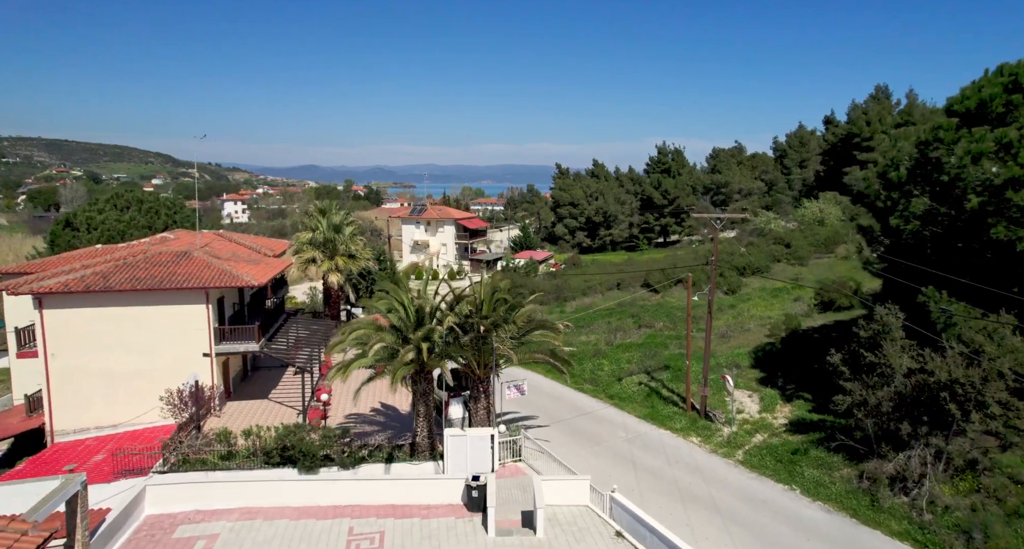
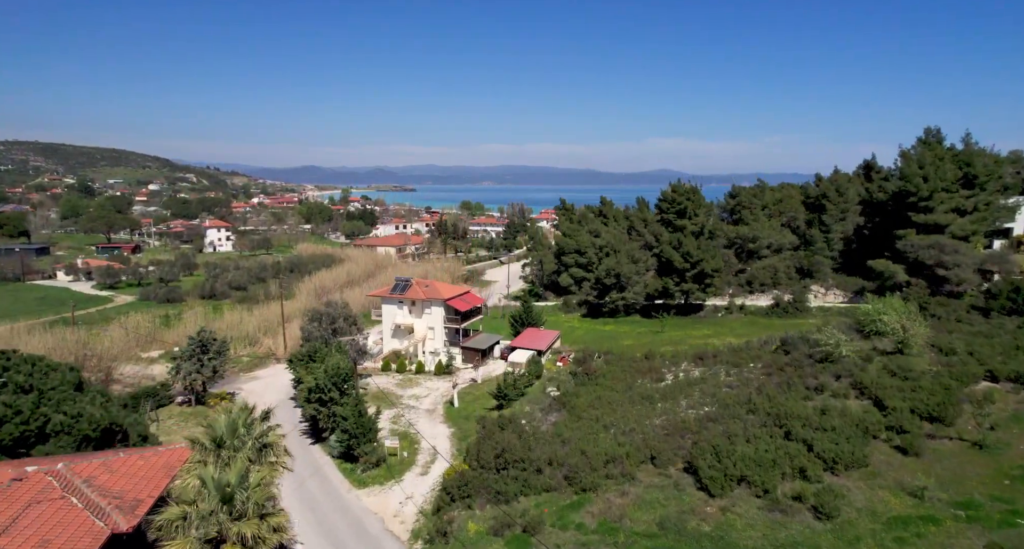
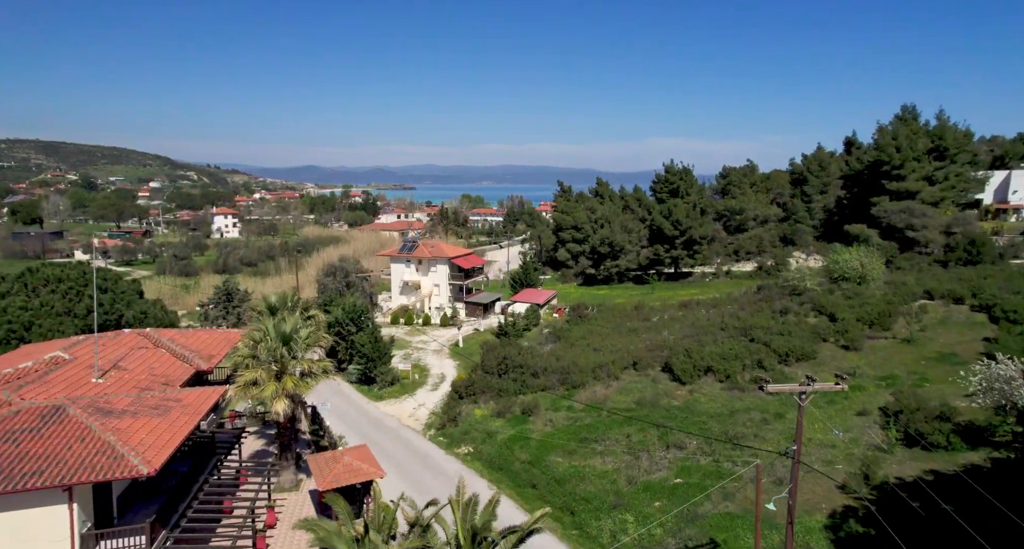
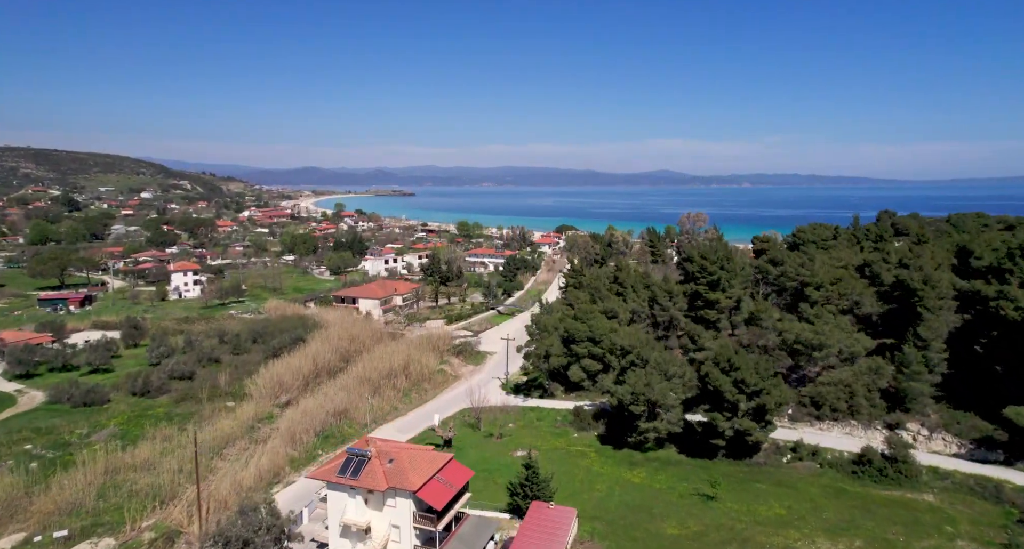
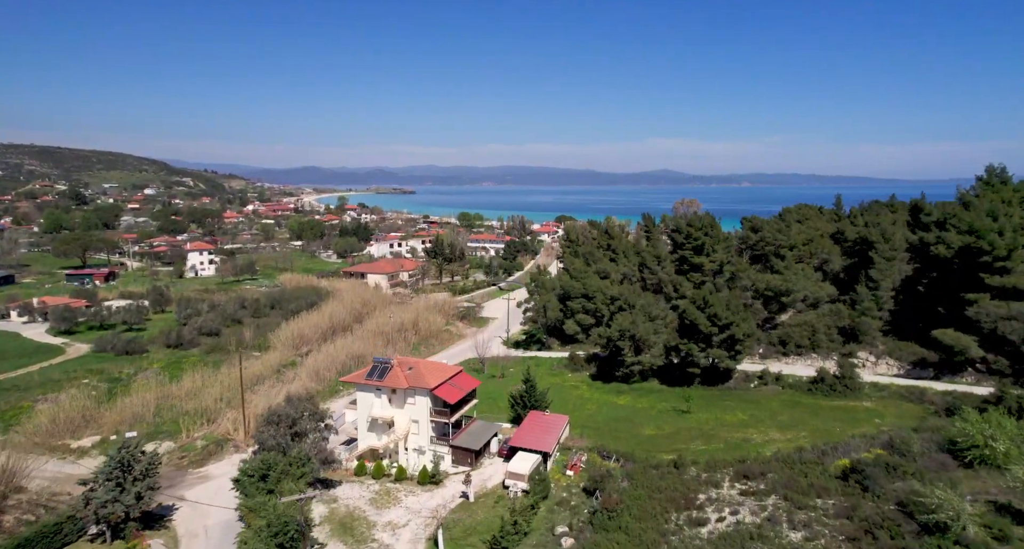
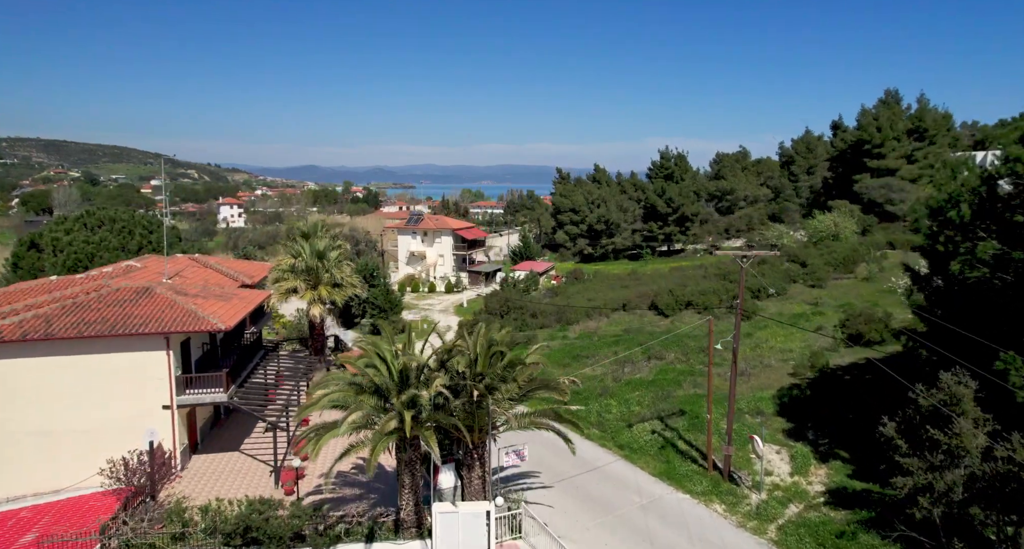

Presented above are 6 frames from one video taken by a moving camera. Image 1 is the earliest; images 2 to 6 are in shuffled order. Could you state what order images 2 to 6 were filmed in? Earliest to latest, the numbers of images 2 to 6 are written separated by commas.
6, 3, 2, 5, 4
